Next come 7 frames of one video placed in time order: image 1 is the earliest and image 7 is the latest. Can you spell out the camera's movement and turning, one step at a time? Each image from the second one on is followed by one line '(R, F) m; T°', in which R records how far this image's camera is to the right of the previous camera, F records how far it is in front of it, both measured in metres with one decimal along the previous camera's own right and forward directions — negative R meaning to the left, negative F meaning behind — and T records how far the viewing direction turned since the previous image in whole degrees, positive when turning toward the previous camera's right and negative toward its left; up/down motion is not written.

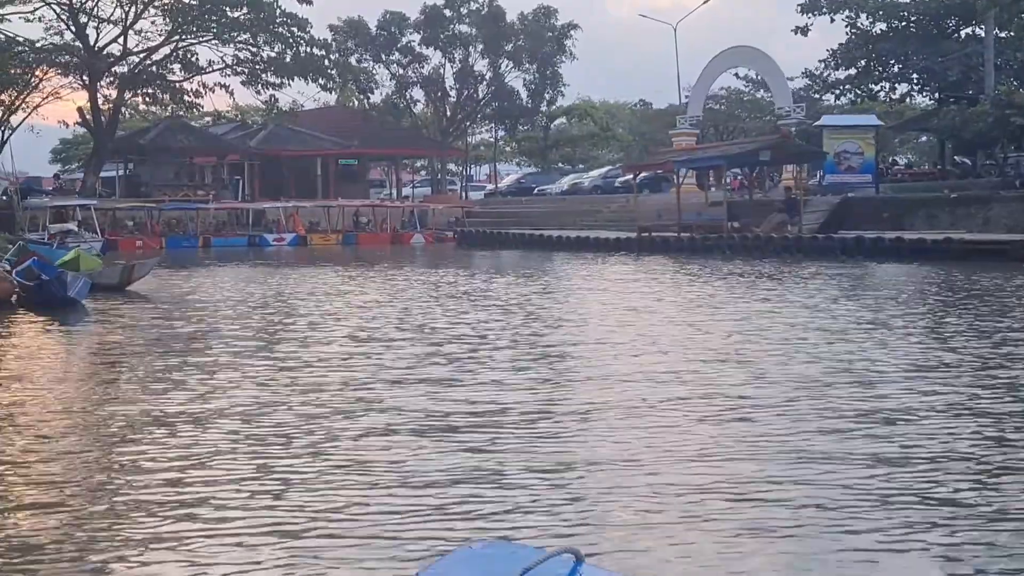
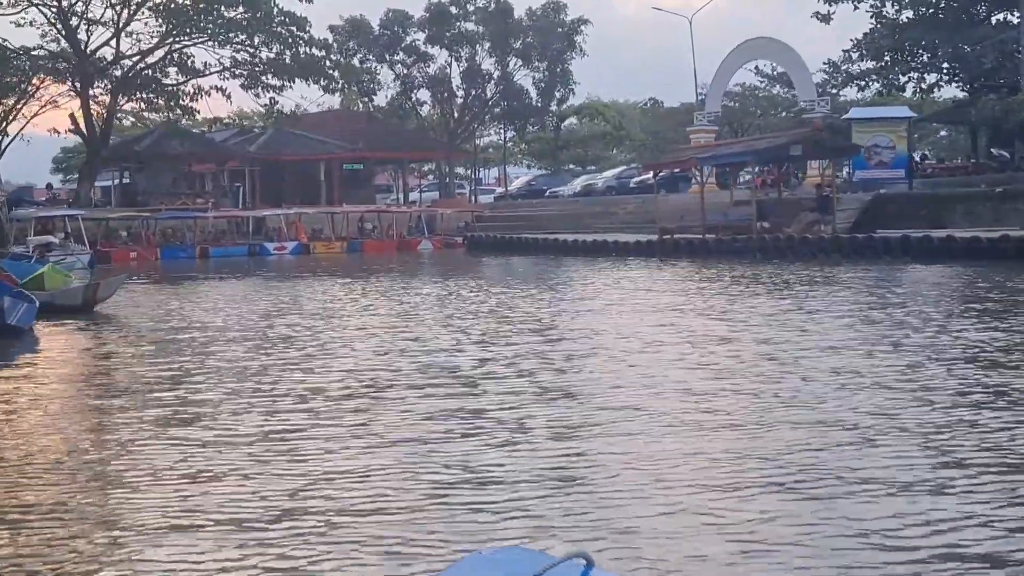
(-0.1, +1.8) m; 0°
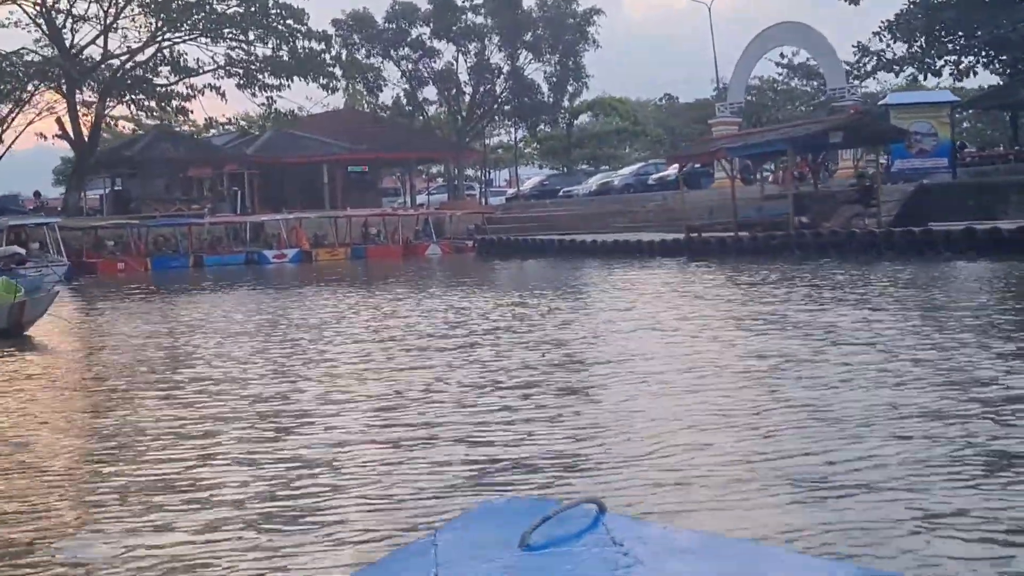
(-0.1, +2.2) m; 0°
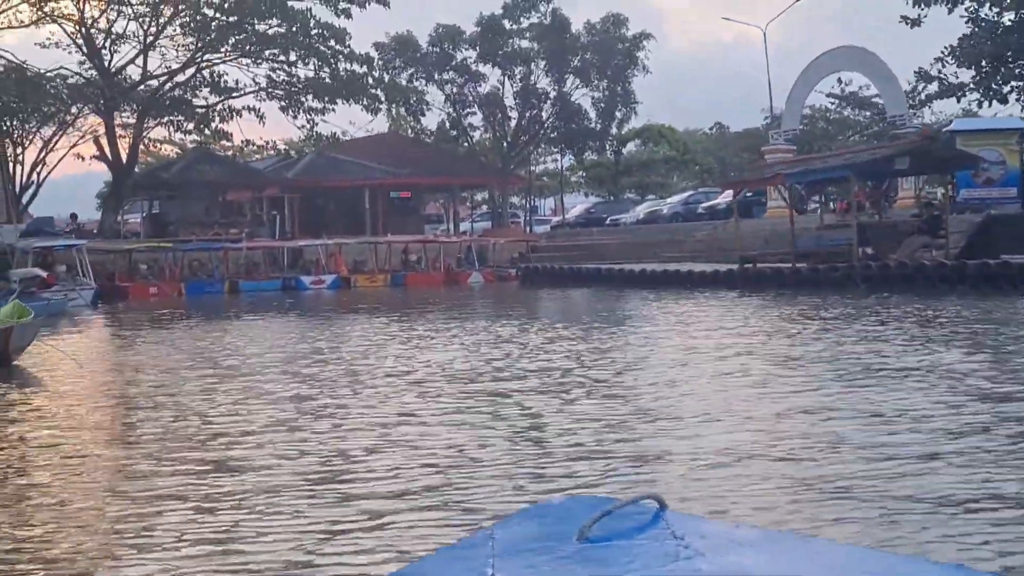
(0.0, +1.2) m; -2°
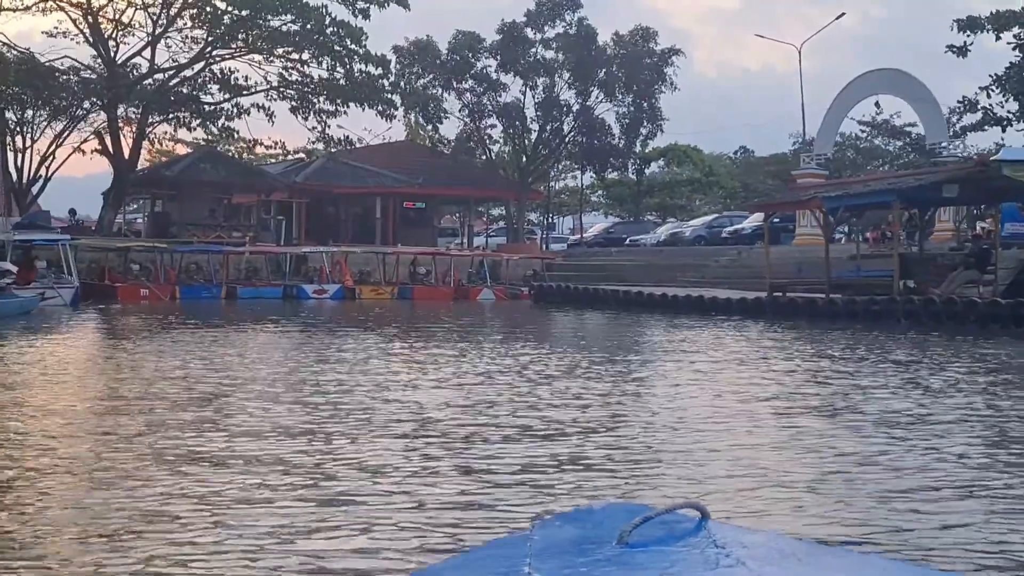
(+0.1, +1.7) m; -1°
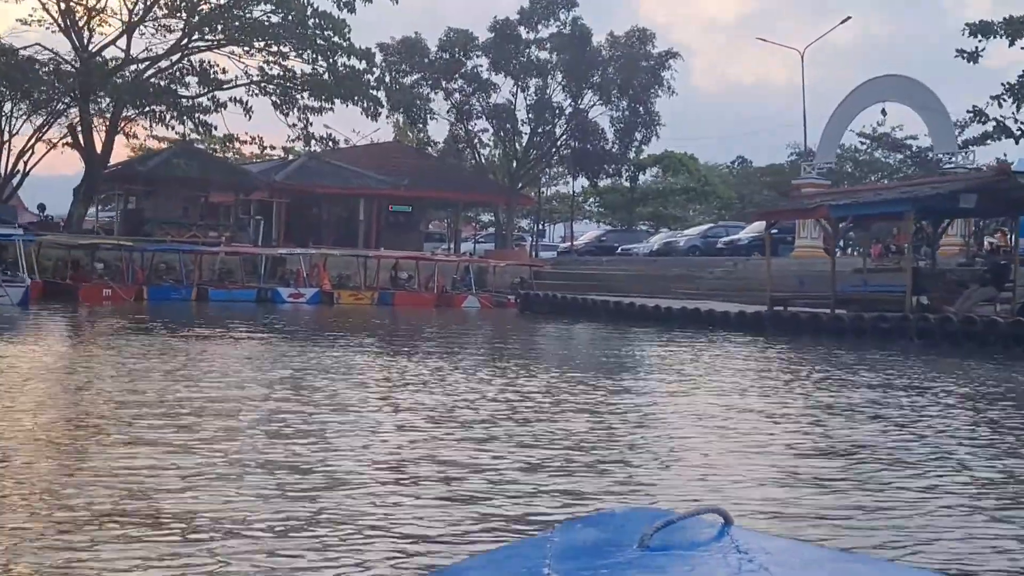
(+0.1, +1.5) m; 0°
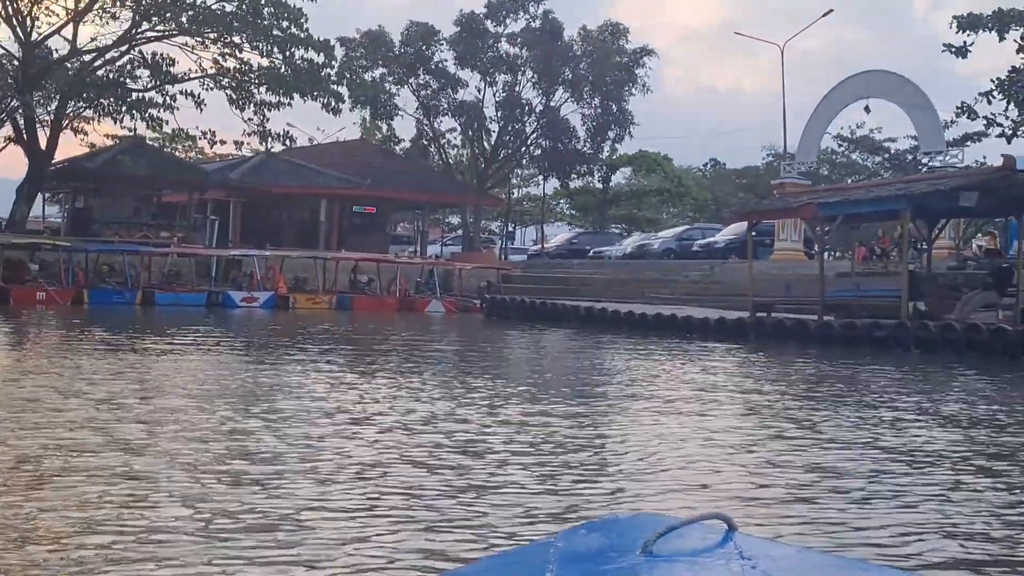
(+0.1, +1.6) m; +1°
